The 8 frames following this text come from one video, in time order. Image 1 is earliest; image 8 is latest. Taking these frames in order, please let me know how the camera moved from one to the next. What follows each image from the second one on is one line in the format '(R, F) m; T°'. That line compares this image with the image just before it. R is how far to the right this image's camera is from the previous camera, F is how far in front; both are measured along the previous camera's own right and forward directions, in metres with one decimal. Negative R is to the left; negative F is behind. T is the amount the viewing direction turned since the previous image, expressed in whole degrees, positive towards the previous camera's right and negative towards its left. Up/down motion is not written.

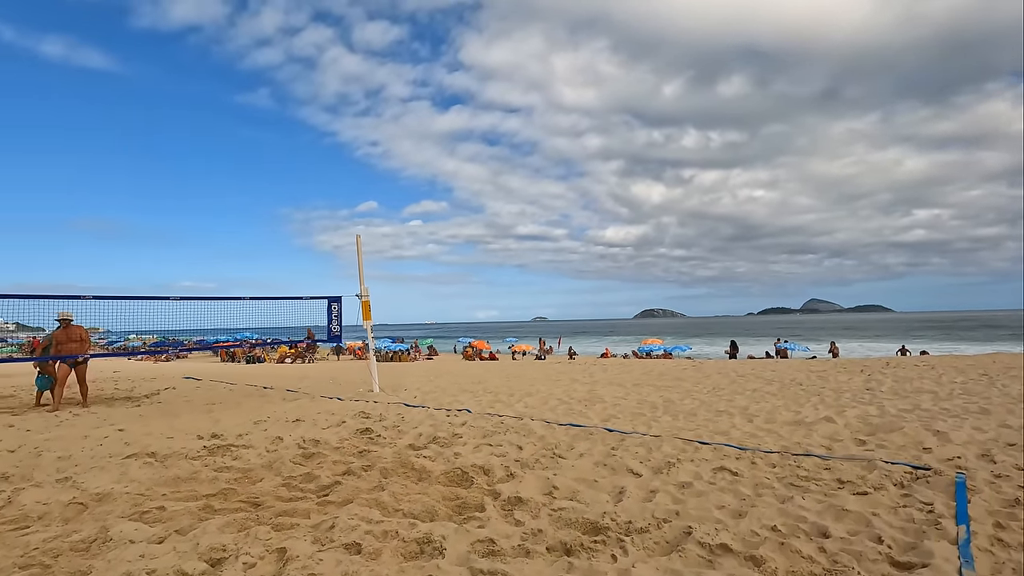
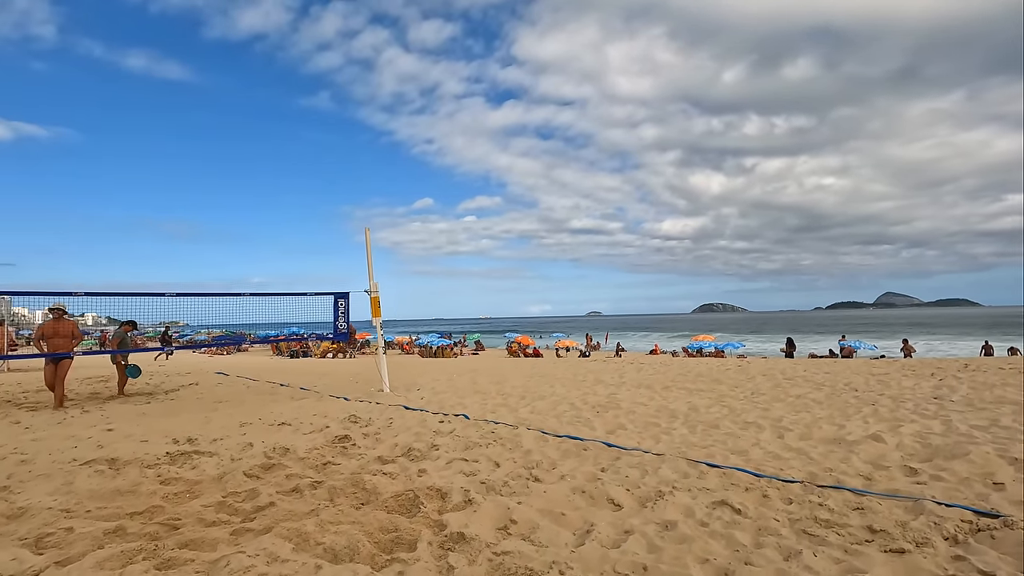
(+0.6, +0.6) m; -6°
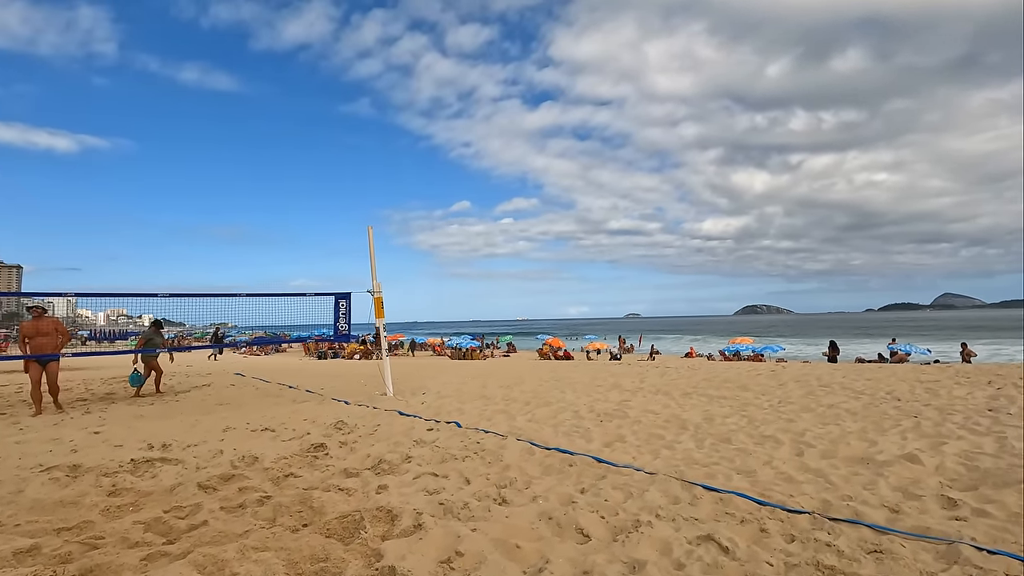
(+0.4, +0.4) m; -4°
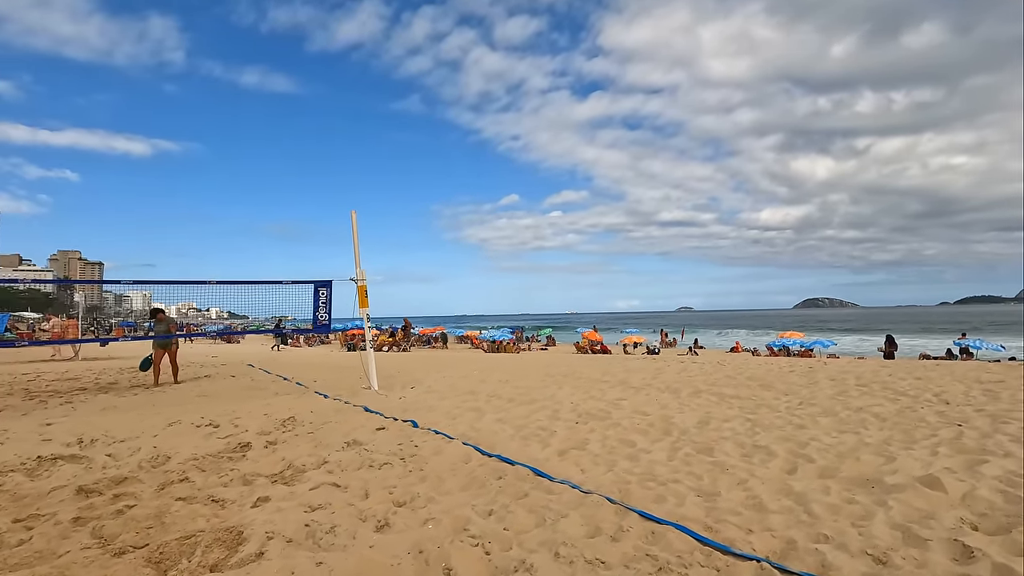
(+0.8, +0.7) m; -5°
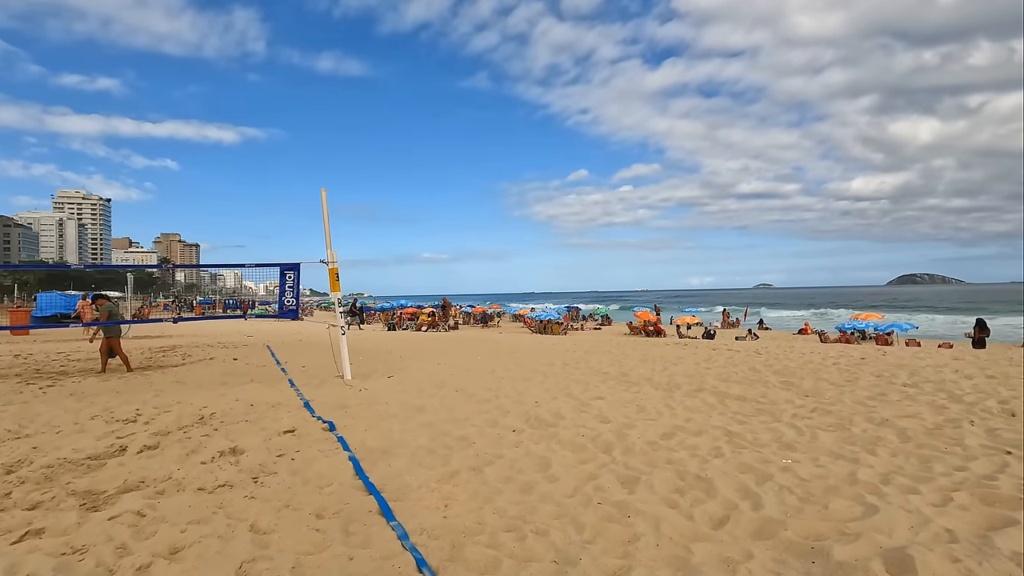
(+1.1, +0.8) m; -7°
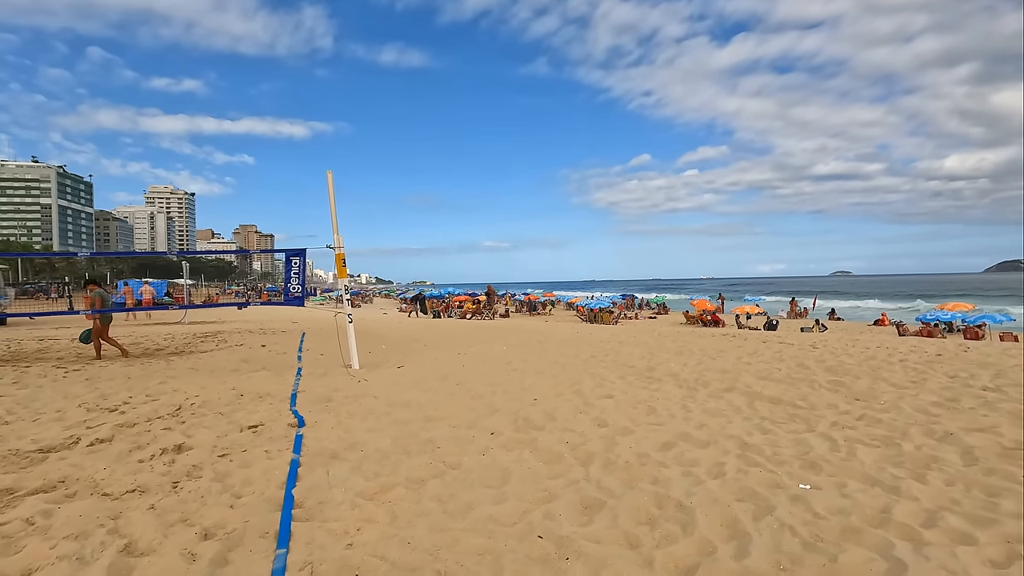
(+0.6, +0.5) m; -6°
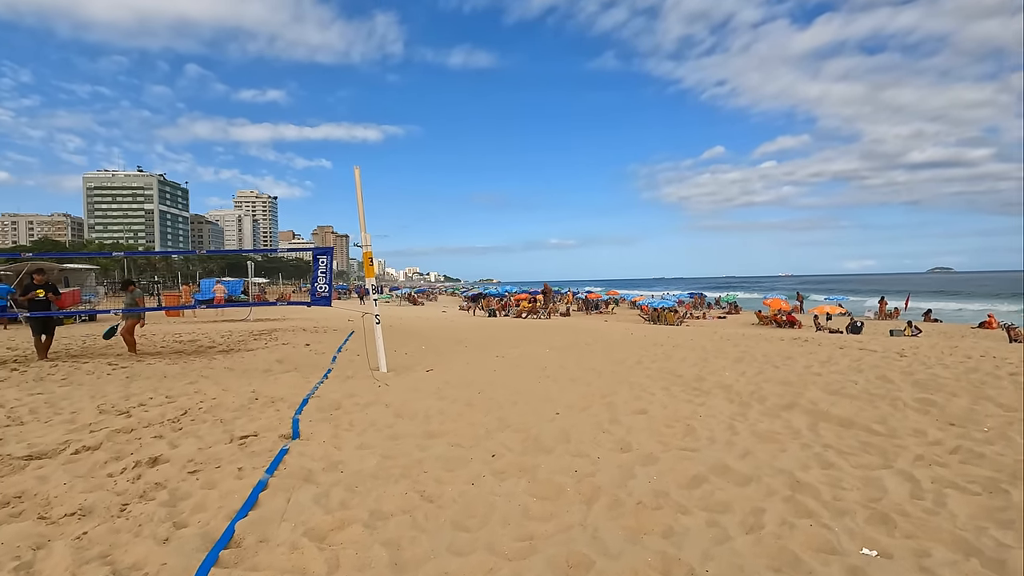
(+0.4, +0.5) m; -7°
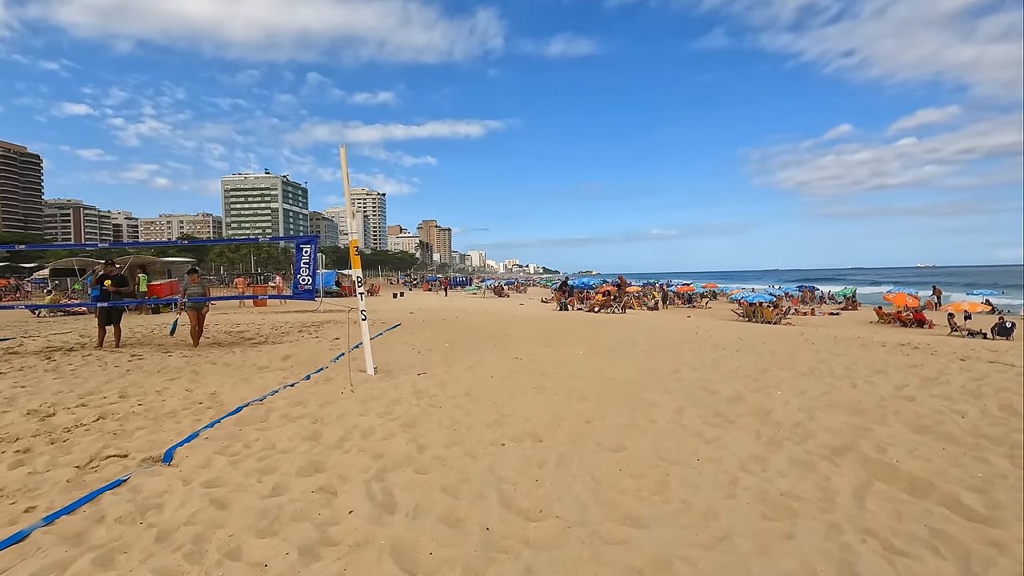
(+1.0, +1.1) m; -11°
